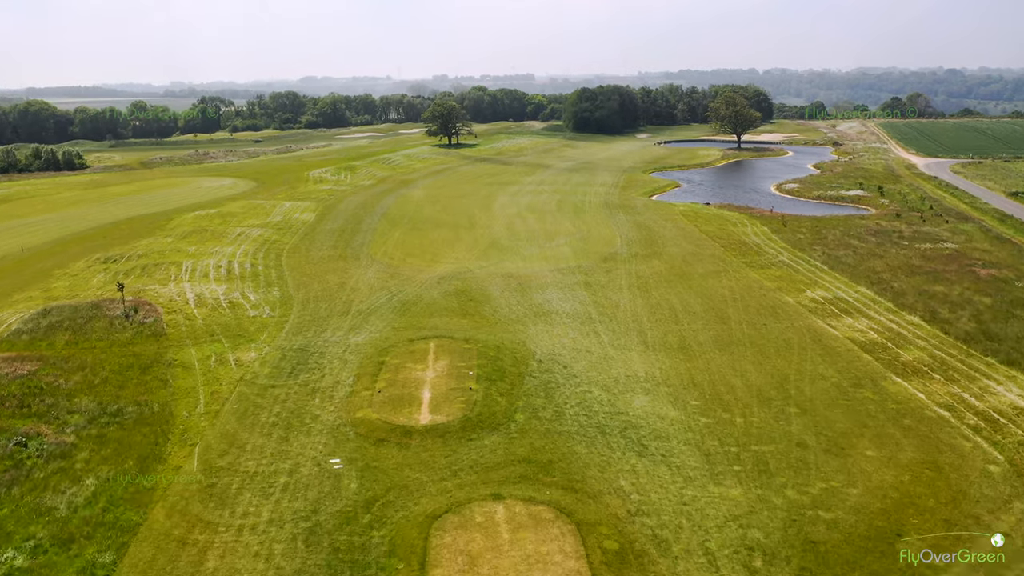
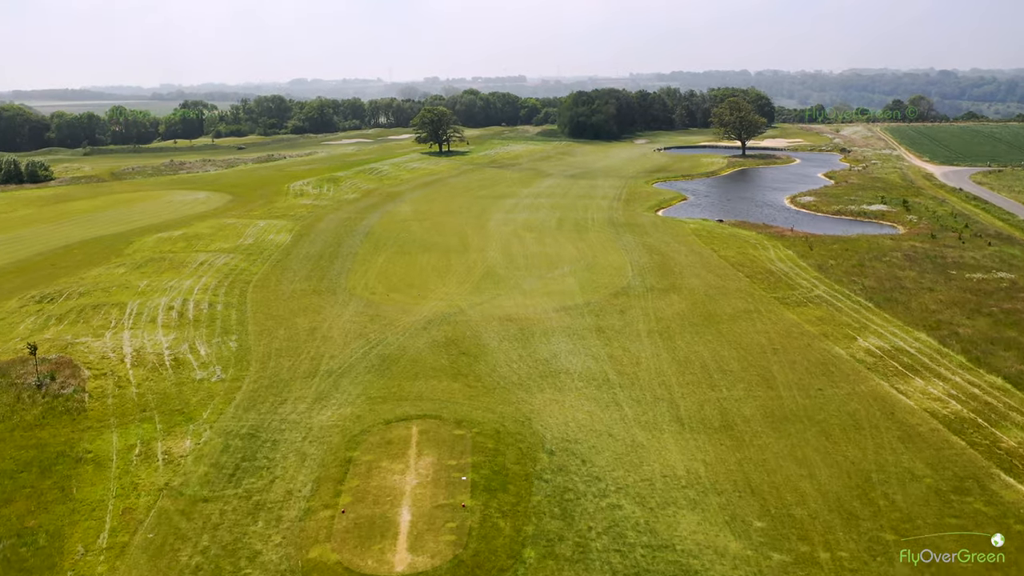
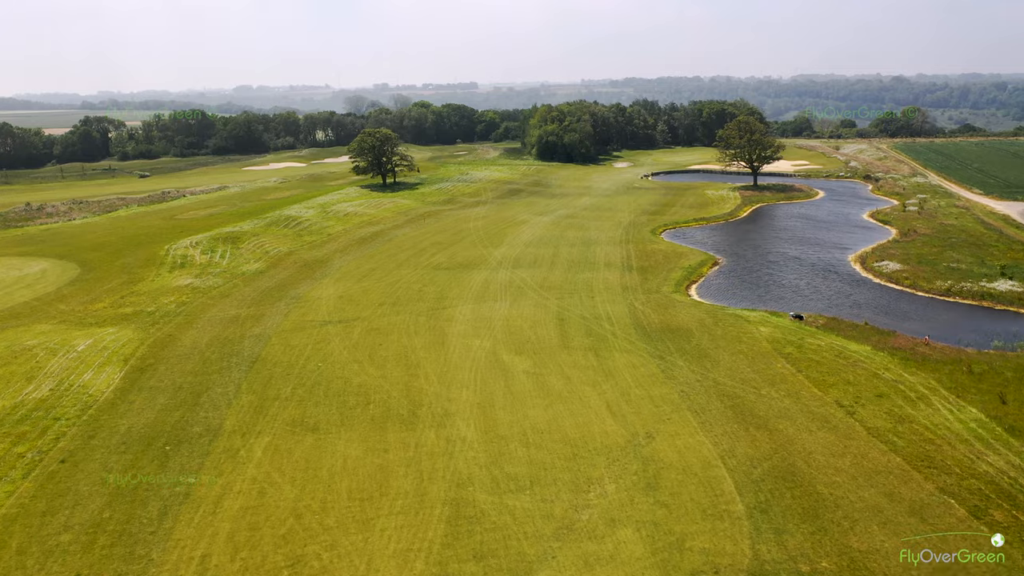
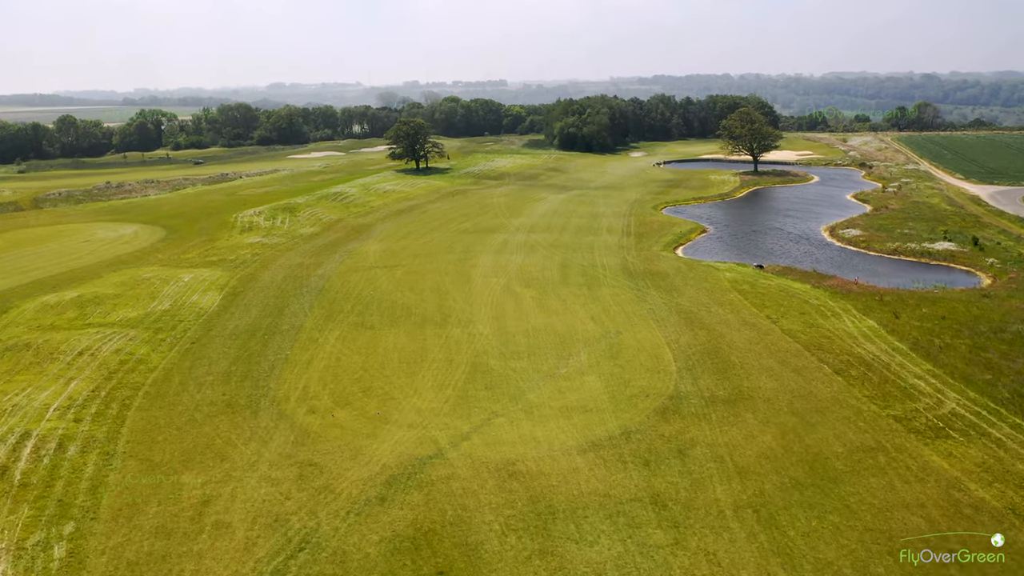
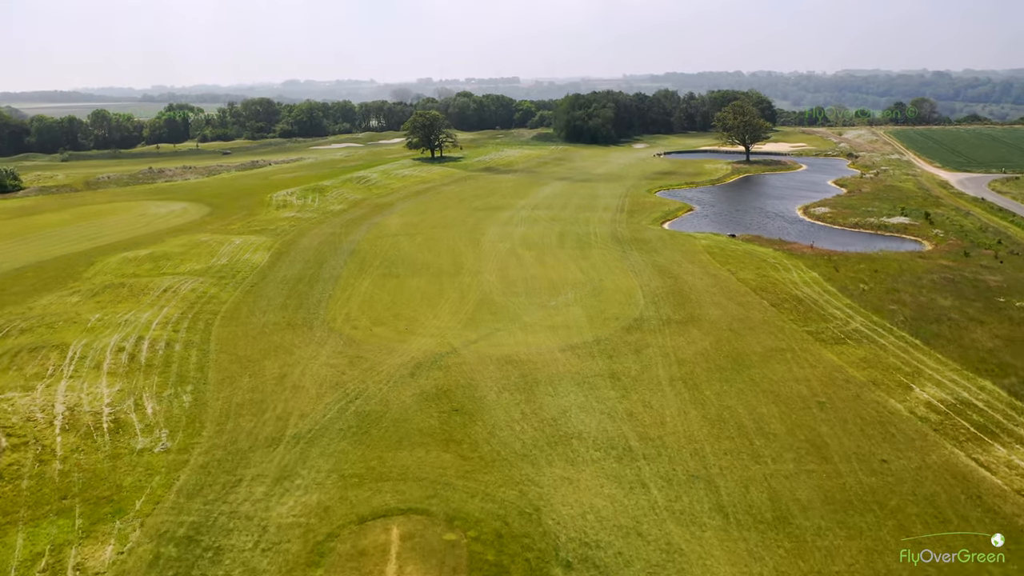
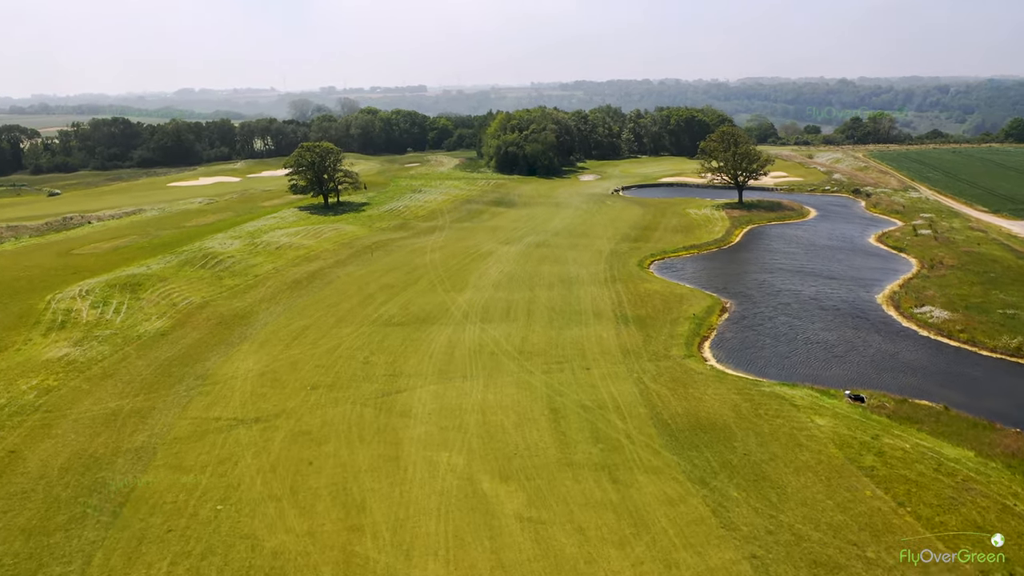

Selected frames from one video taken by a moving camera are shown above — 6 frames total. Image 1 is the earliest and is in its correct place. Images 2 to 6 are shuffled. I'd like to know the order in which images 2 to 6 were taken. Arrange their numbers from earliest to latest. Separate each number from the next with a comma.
2, 5, 4, 3, 6
